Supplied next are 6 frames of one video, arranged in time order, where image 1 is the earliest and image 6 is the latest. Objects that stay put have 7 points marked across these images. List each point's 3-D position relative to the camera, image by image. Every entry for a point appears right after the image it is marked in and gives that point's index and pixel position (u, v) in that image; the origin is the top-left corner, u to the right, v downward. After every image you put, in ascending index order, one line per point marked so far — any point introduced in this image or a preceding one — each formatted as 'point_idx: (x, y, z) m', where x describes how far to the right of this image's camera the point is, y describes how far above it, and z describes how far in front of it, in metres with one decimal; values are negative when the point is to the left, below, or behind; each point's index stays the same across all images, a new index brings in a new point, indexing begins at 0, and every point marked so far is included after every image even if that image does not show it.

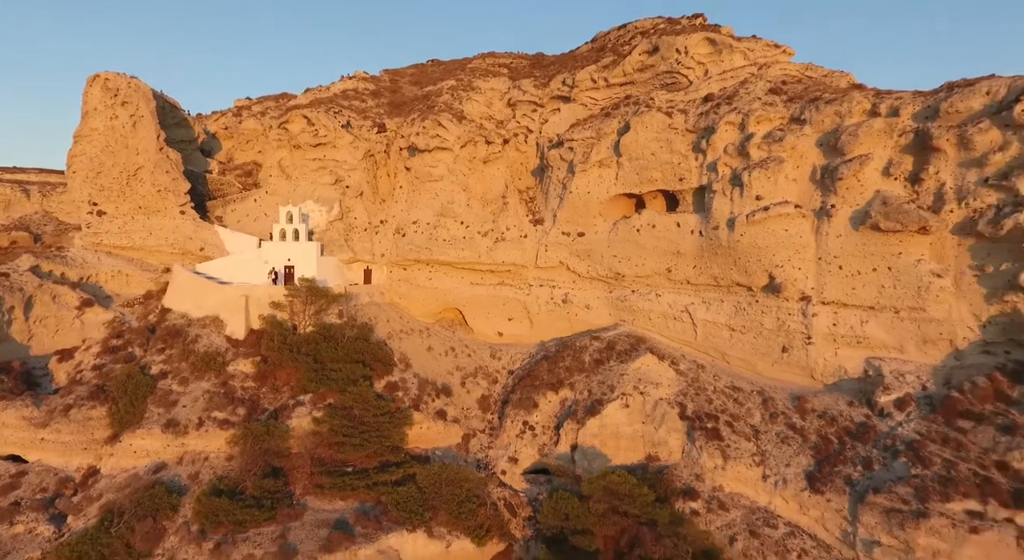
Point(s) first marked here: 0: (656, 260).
0: (+4.0, +0.6, +14.8) m
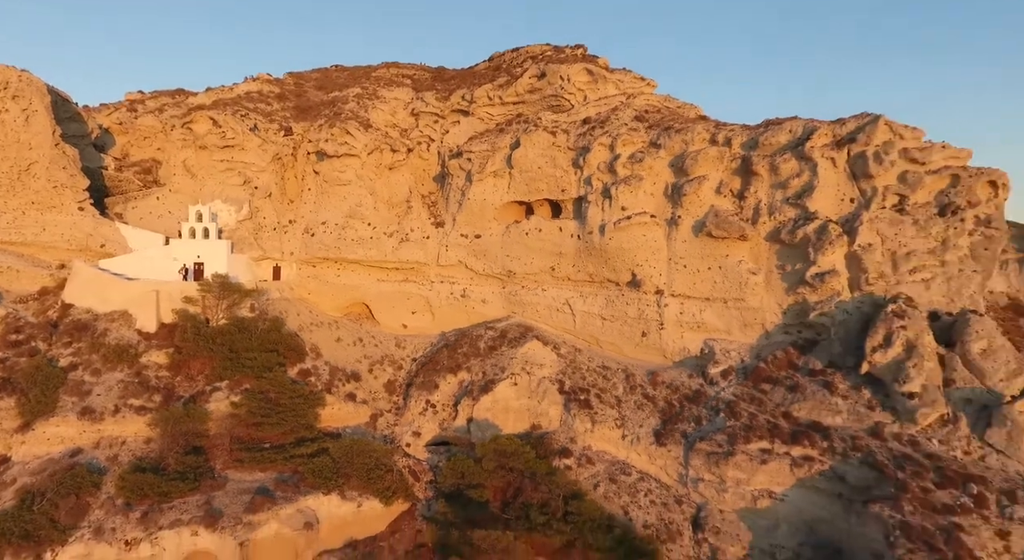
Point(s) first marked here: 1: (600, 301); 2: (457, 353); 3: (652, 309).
0: (+0.9, +0.7, +17.1) m
1: (+2.8, -0.6, +16.6) m
2: (-1.6, -2.1, +15.6) m
3: (+4.2, -0.9, +16.0) m
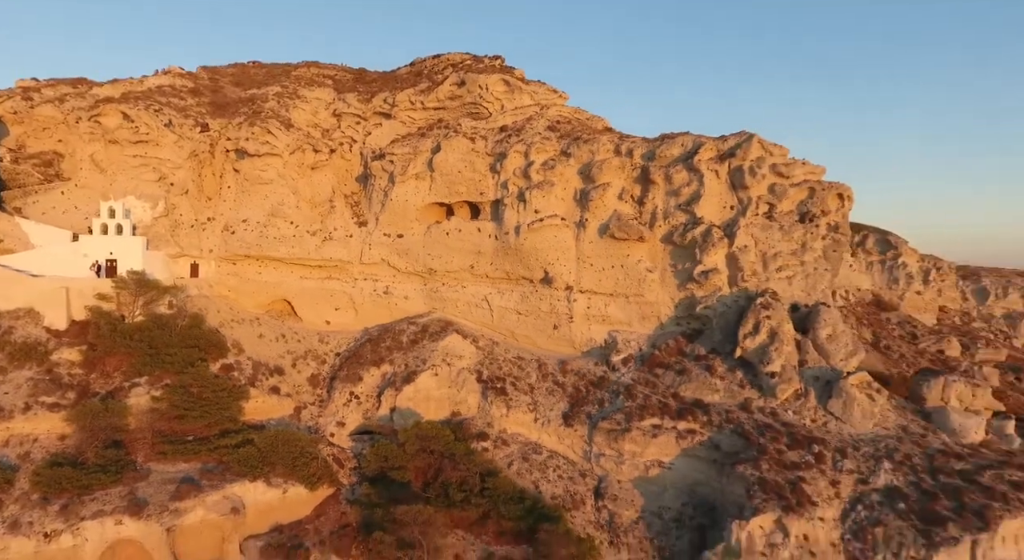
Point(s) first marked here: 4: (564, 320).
0: (-1.8, +0.7, +18.2) m
1: (+0.1, -0.6, +18.0) m
2: (-4.1, -2.1, +16.4) m
3: (+1.6, -0.8, +17.6) m
4: (+1.7, -1.3, +17.6) m
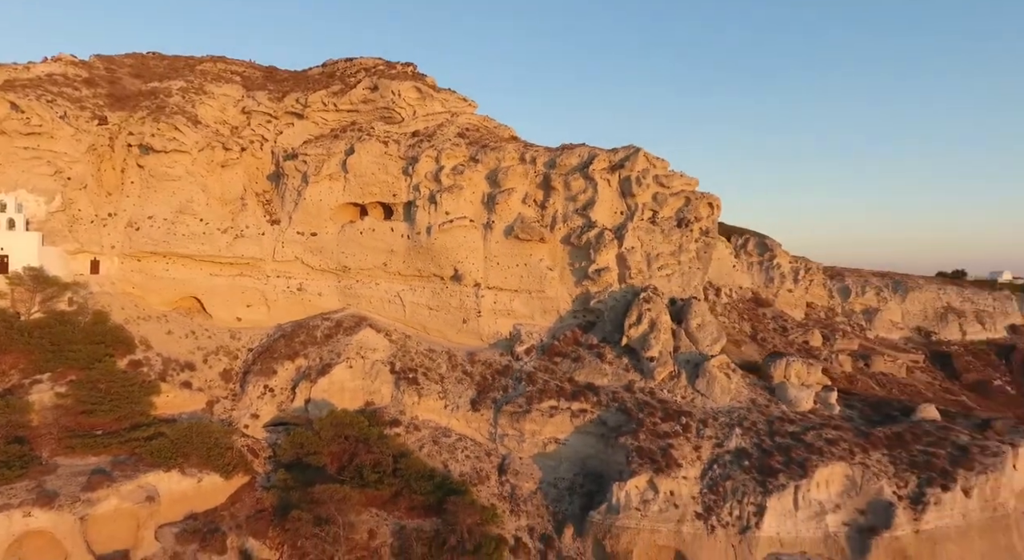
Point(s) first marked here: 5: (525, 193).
0: (-4.9, +0.8, +19.1) m
1: (-3.0, -0.5, +19.2) m
2: (-6.9, -2.0, +16.9) m
3: (-1.5, -0.7, +19.0) m
4: (-1.4, -1.2, +19.0) m
5: (+0.5, +3.2, +19.8) m
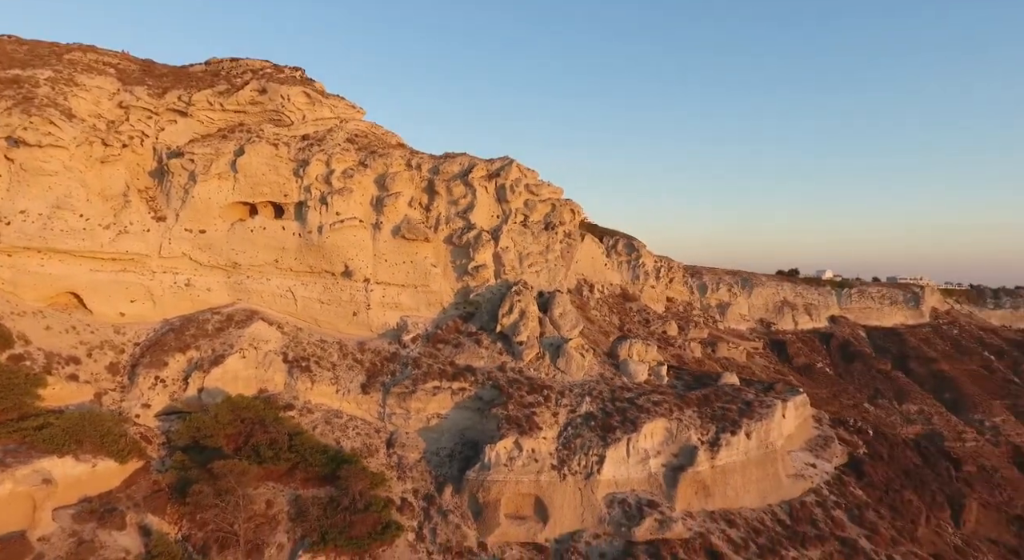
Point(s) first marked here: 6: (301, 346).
0: (-9.3, +1.0, +20.1) m
1: (-7.4, -0.3, +20.5) m
2: (-10.8, -1.8, +17.6) m
3: (-5.9, -0.5, +20.7) m
4: (-5.9, -1.1, +20.7) m
5: (-4.2, +3.4, +21.9) m
6: (-7.5, -2.4, +19.1) m
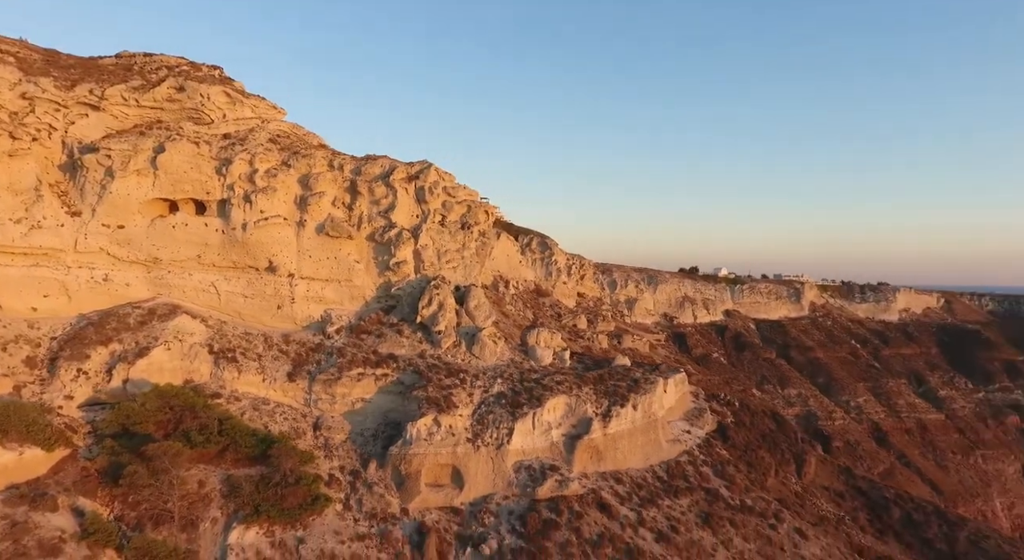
0: (-12.6, +1.2, +20.6) m
1: (-10.8, -0.1, +21.3) m
2: (-13.7, -1.6, +17.9) m
3: (-9.3, -0.3, +21.7) m
4: (-9.2, -0.9, +21.7) m
5: (-7.7, +3.6, +23.1) m
6: (-10.6, -2.2, +19.8) m
